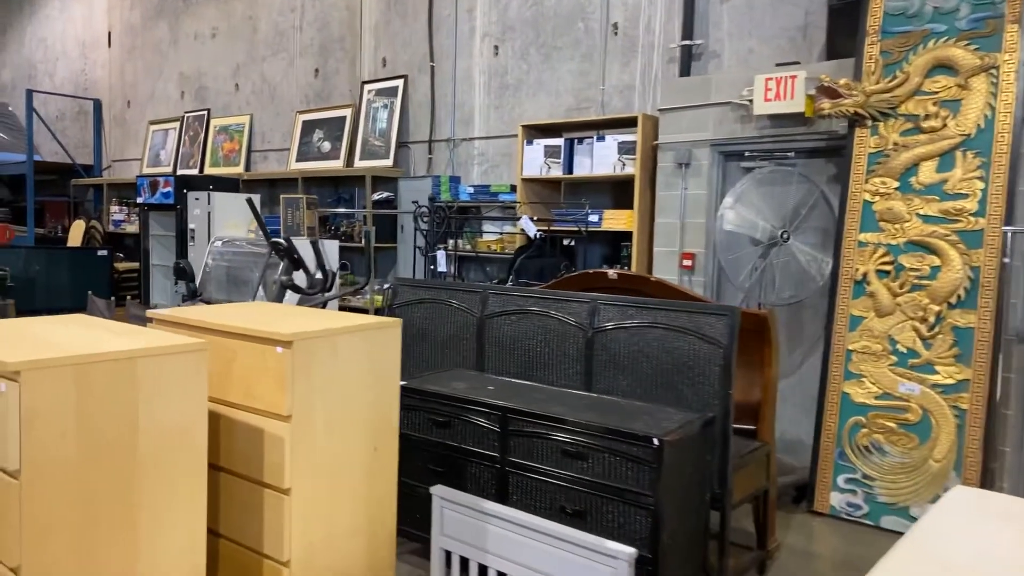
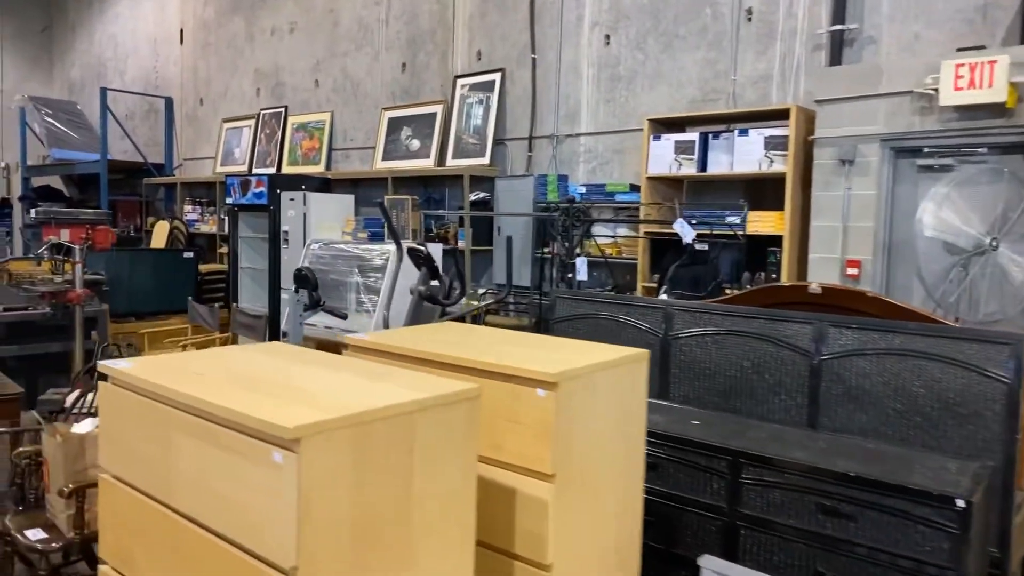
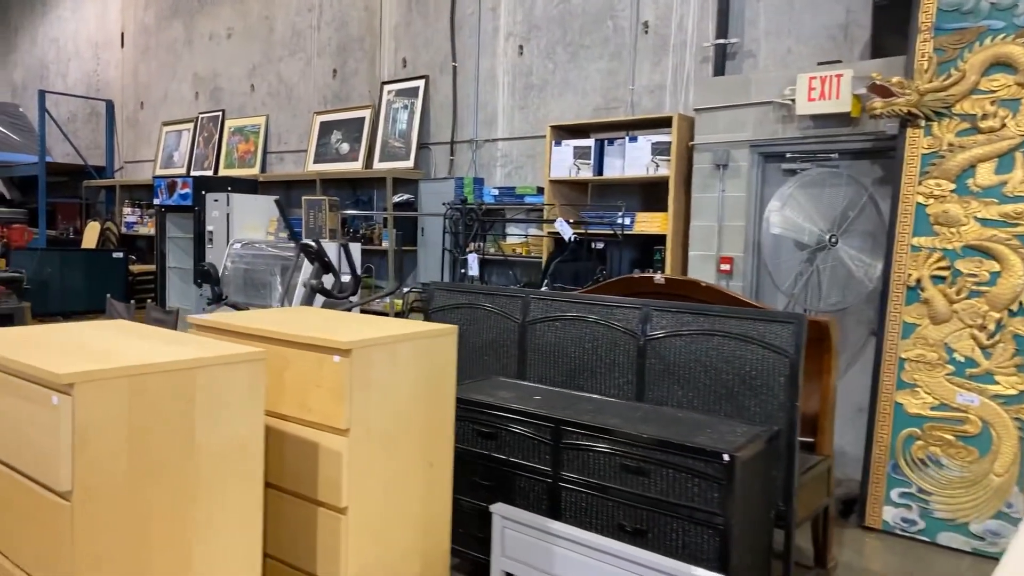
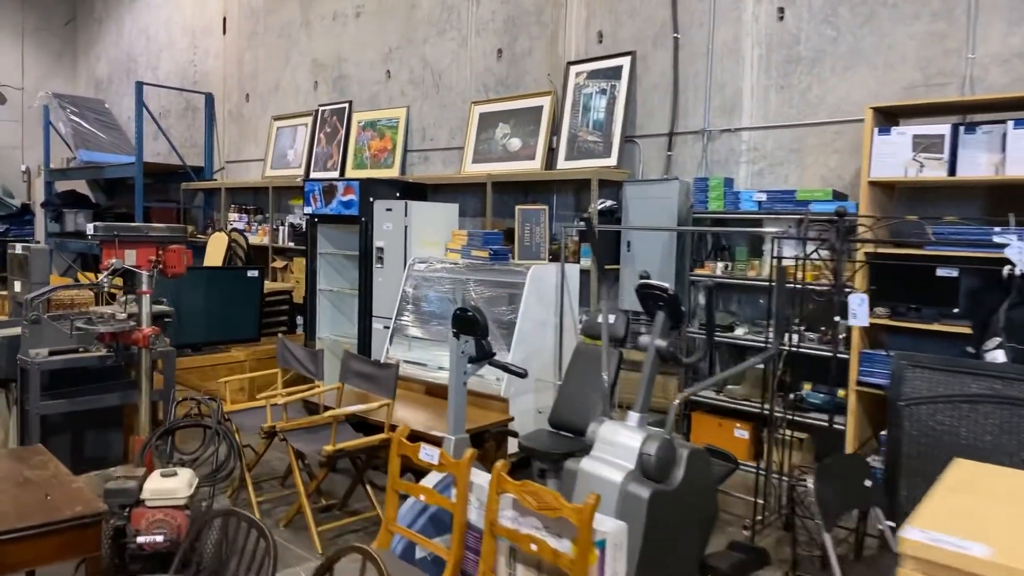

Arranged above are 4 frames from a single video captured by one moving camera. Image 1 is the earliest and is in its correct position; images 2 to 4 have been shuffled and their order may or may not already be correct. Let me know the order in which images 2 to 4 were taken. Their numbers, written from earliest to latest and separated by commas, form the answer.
3, 2, 4
